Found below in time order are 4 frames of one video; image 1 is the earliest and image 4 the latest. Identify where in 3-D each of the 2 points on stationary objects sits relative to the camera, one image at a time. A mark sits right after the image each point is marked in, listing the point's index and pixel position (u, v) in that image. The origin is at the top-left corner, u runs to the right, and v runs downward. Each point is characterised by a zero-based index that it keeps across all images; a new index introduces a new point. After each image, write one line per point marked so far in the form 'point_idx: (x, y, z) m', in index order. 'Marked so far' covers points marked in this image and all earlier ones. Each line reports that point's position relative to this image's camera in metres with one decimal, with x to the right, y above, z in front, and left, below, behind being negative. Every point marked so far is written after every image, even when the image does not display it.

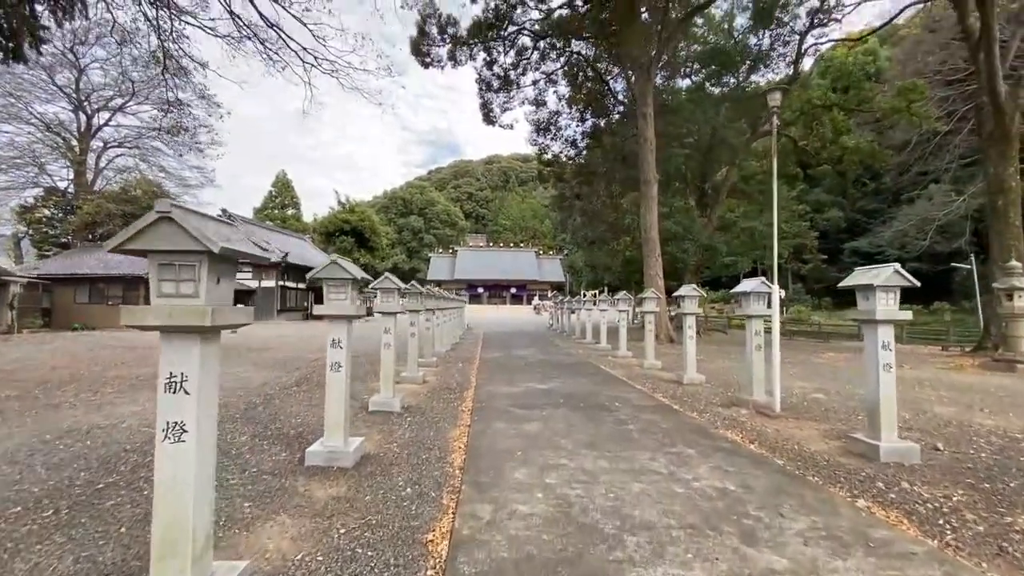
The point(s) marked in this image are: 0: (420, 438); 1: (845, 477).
0: (-0.9, -1.5, +4.9) m
1: (+2.7, -1.5, +3.8) m
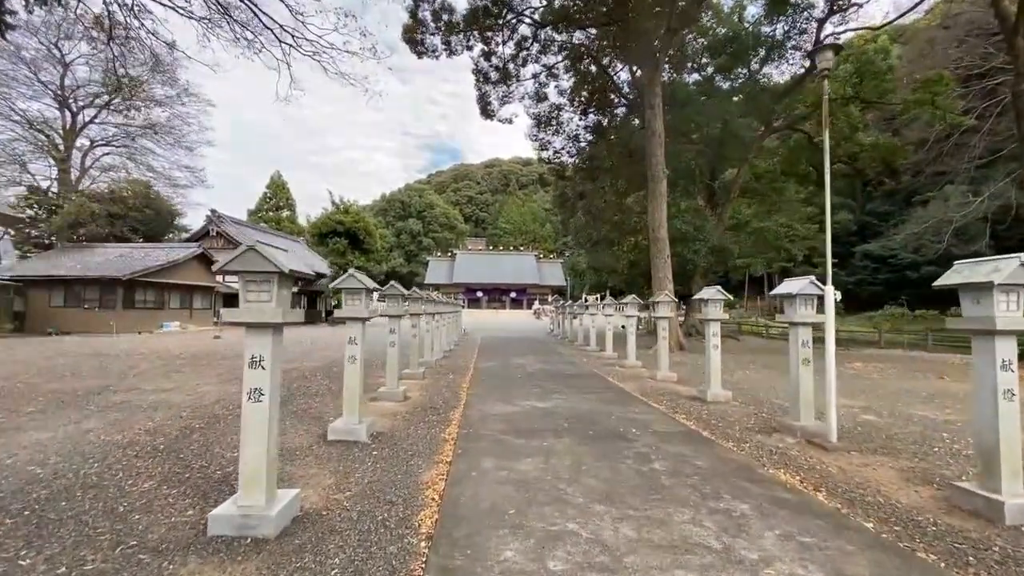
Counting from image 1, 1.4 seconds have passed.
0: (-1.0, -1.5, +3.7) m
1: (+2.7, -1.5, +2.7) m
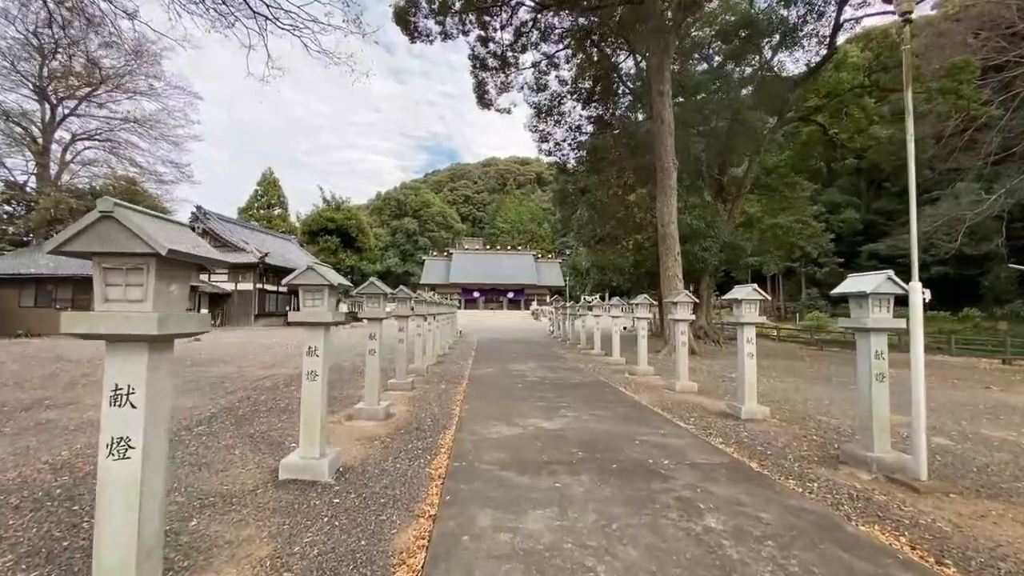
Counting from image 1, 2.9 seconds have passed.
0: (-1.0, -1.5, +2.7) m
1: (+2.7, -1.5, +1.7) m
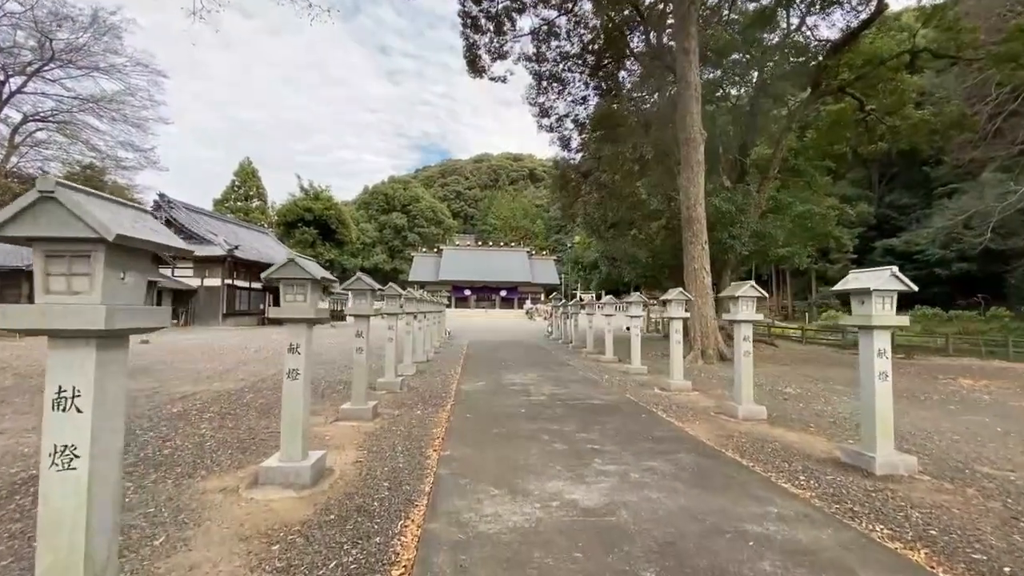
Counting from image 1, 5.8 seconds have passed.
0: (-0.9, -1.4, +0.5) m
1: (+2.8, -1.4, -0.5) m
